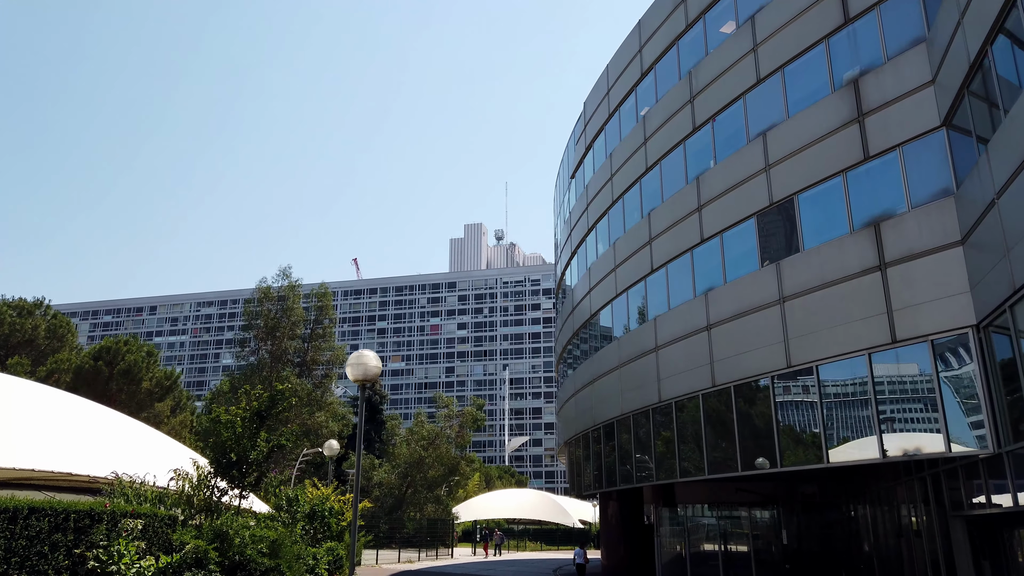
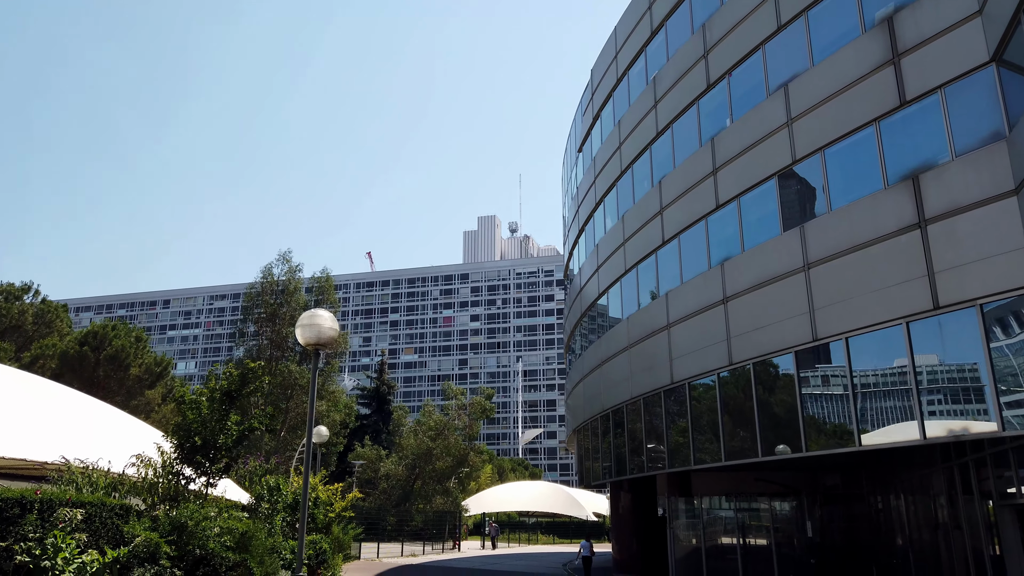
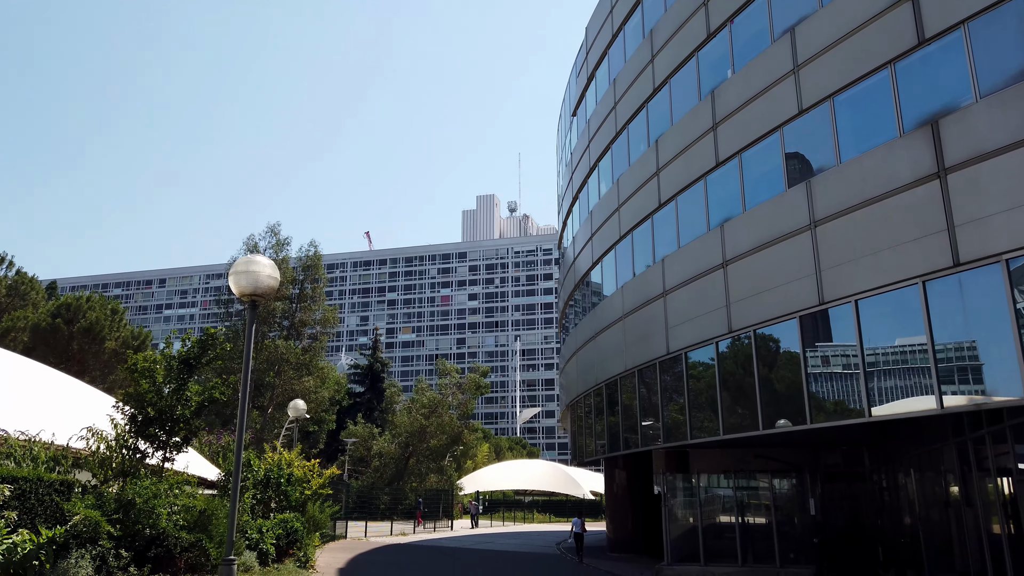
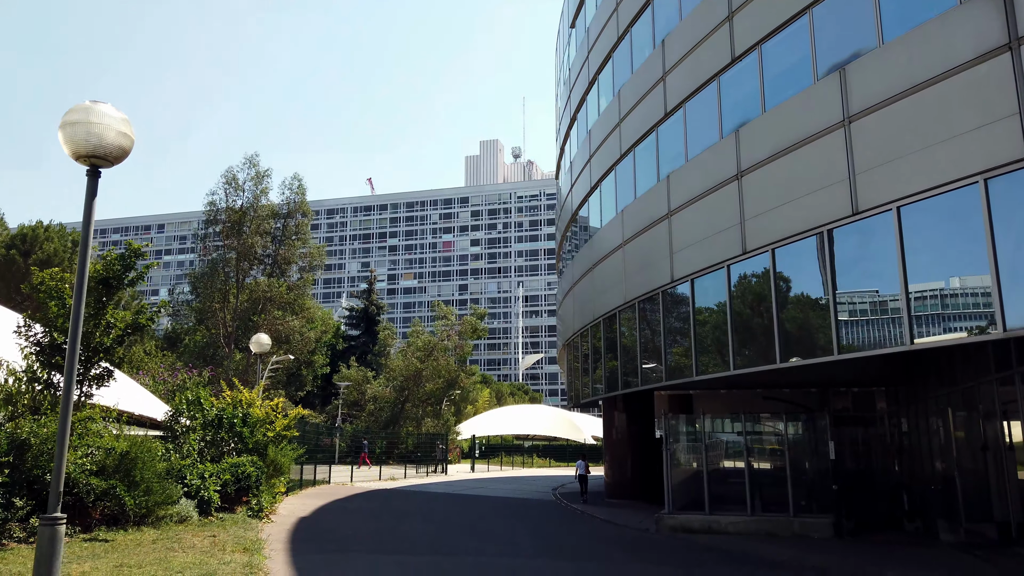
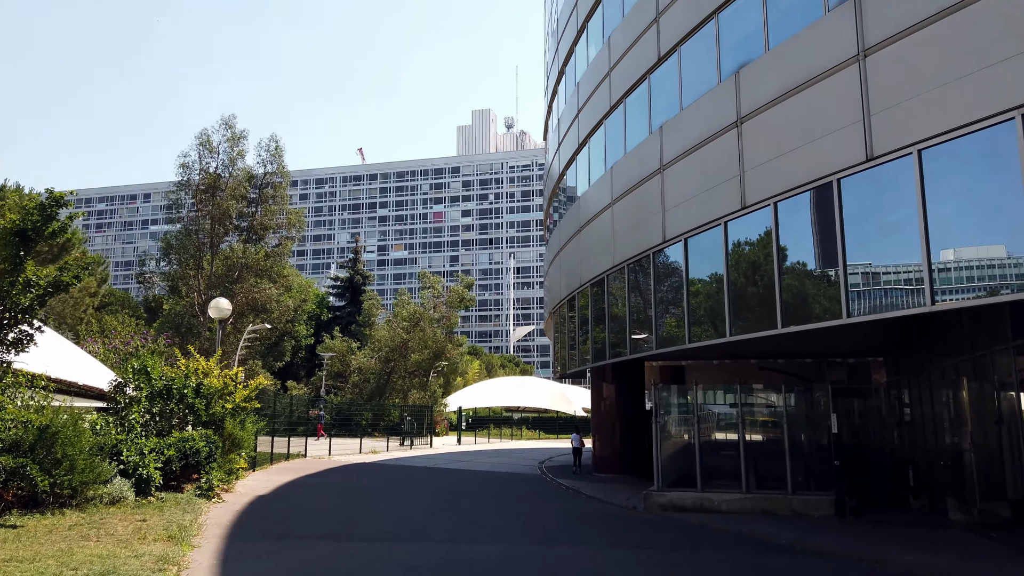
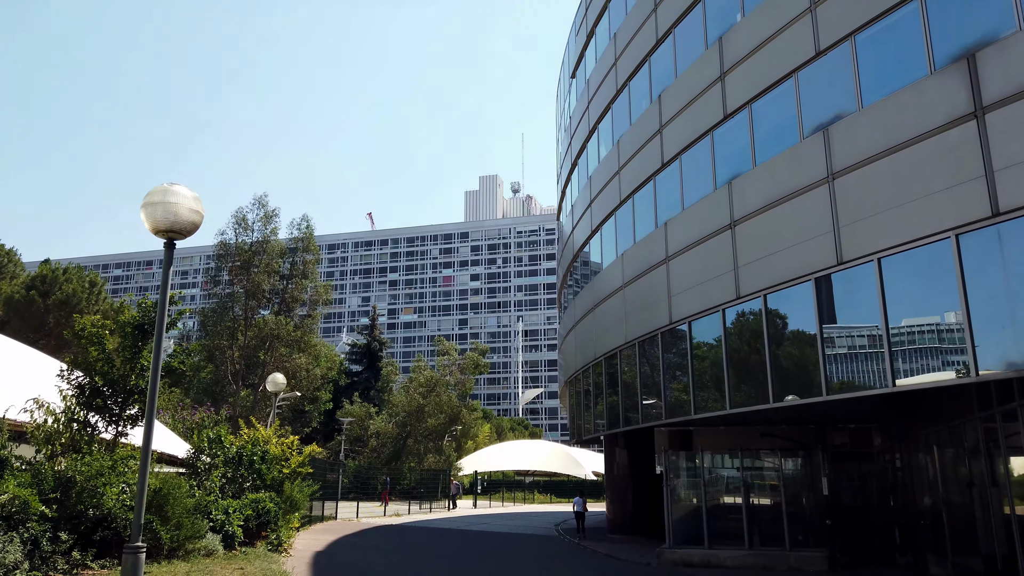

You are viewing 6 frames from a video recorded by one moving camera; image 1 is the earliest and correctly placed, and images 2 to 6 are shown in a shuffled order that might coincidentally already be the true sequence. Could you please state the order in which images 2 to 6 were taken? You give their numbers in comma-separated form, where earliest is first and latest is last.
2, 3, 6, 4, 5
